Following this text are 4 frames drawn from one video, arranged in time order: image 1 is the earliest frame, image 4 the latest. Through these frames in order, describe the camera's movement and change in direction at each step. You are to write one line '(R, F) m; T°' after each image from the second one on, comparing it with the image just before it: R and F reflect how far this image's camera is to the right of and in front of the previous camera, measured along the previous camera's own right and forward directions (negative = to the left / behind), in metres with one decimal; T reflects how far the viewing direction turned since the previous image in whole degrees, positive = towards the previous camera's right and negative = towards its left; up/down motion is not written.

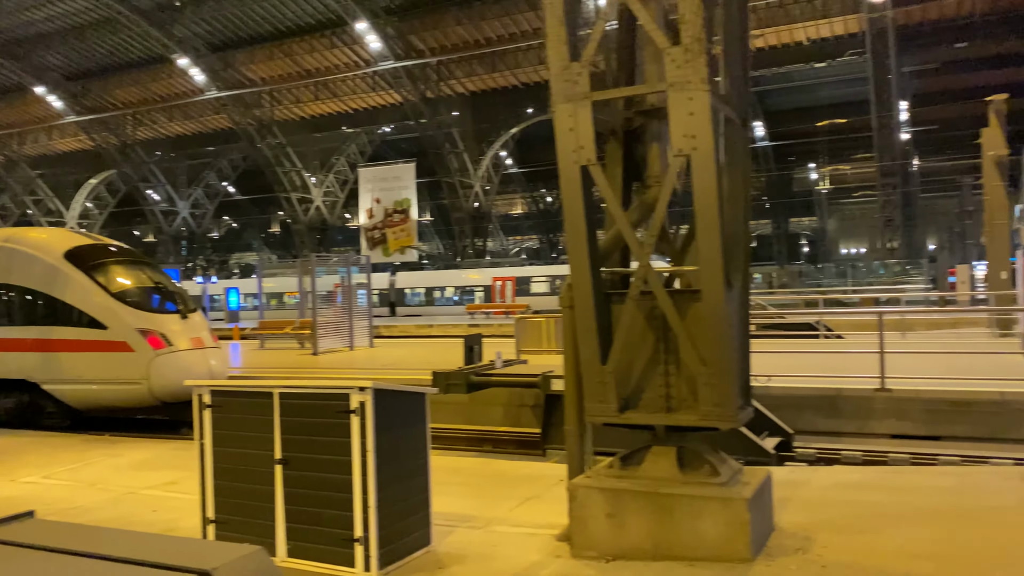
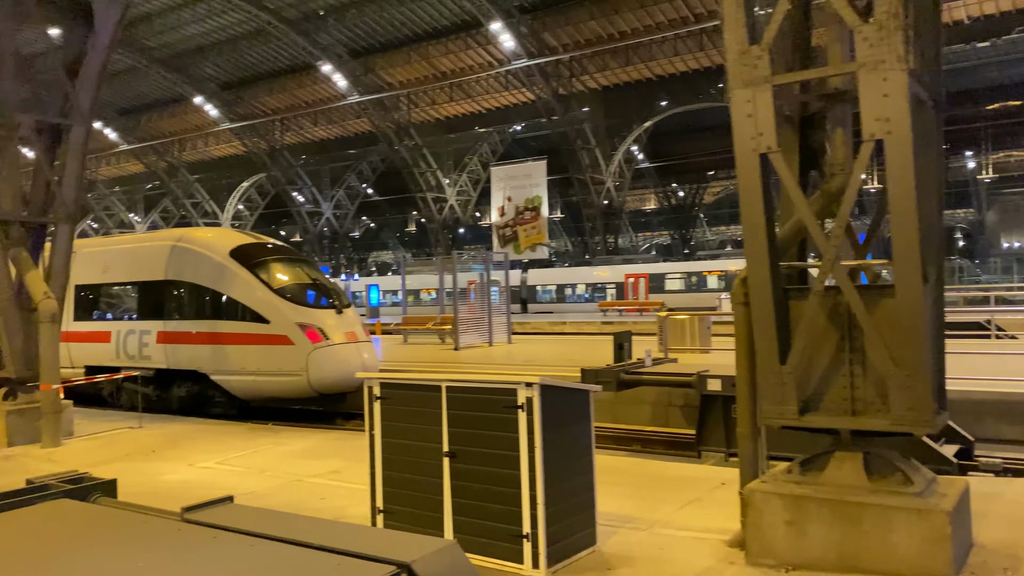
(-0.2, +0.1) m; -9°
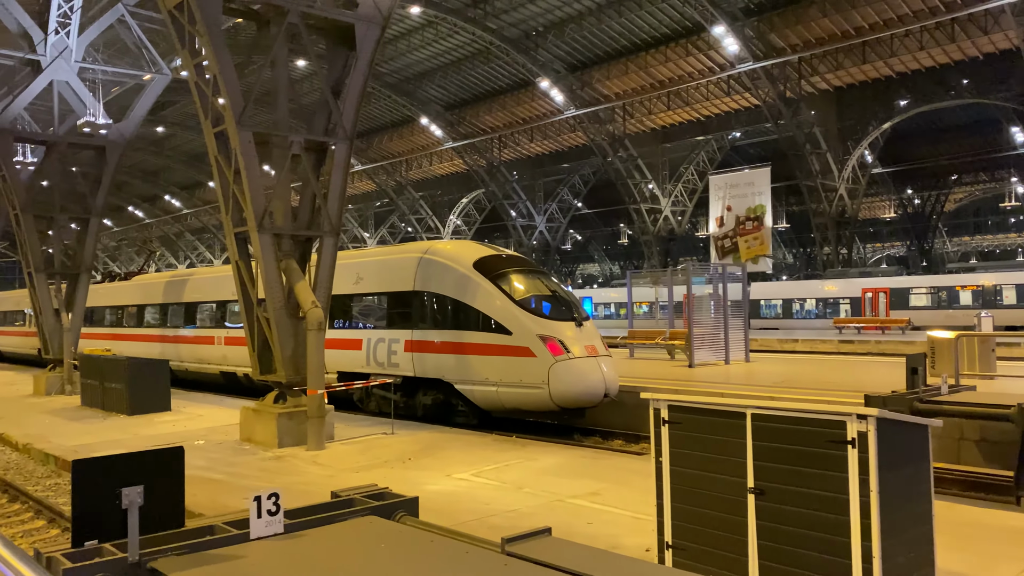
(-0.6, +0.4) m; -14°
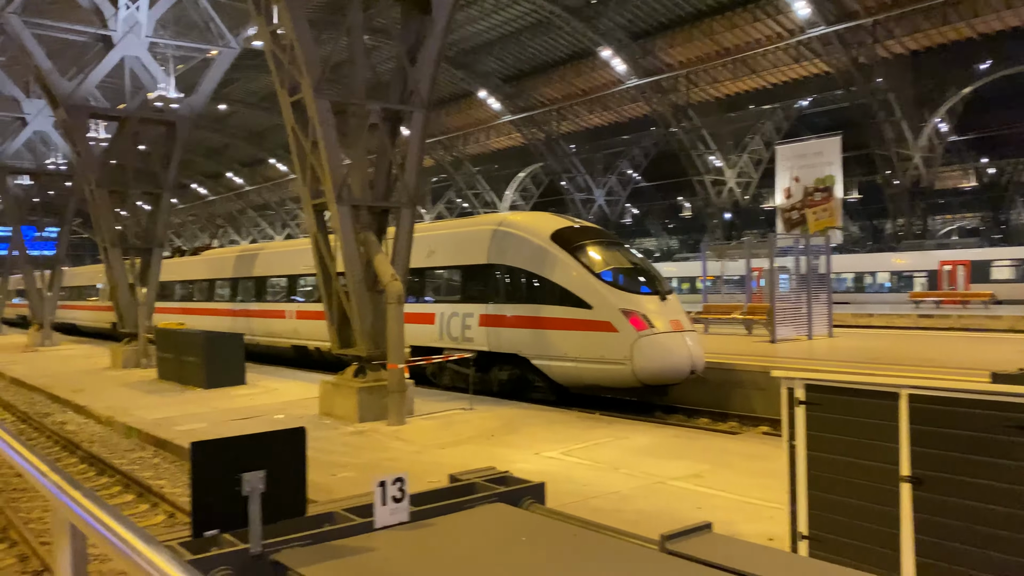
(-0.4, +0.4) m; -4°
